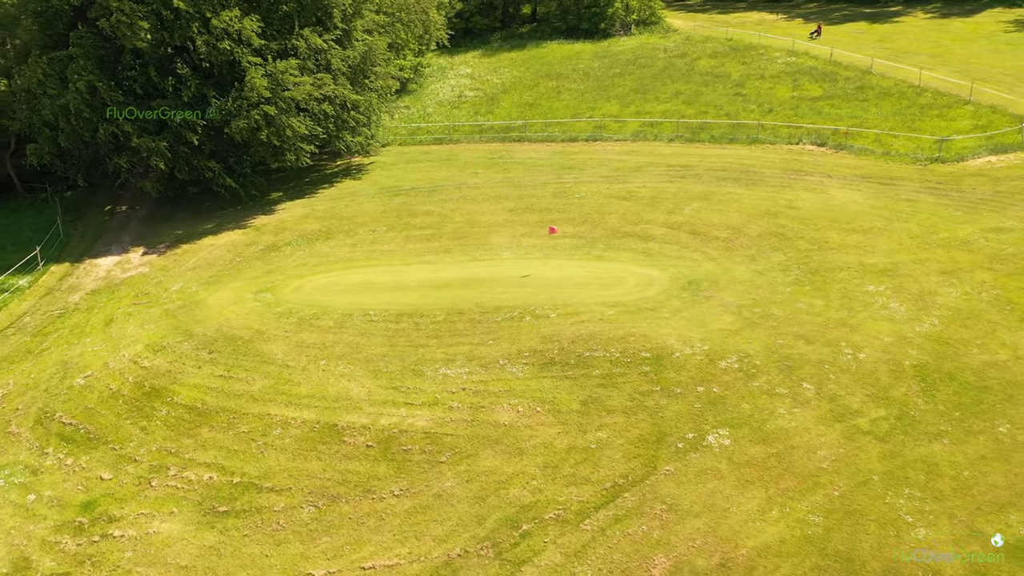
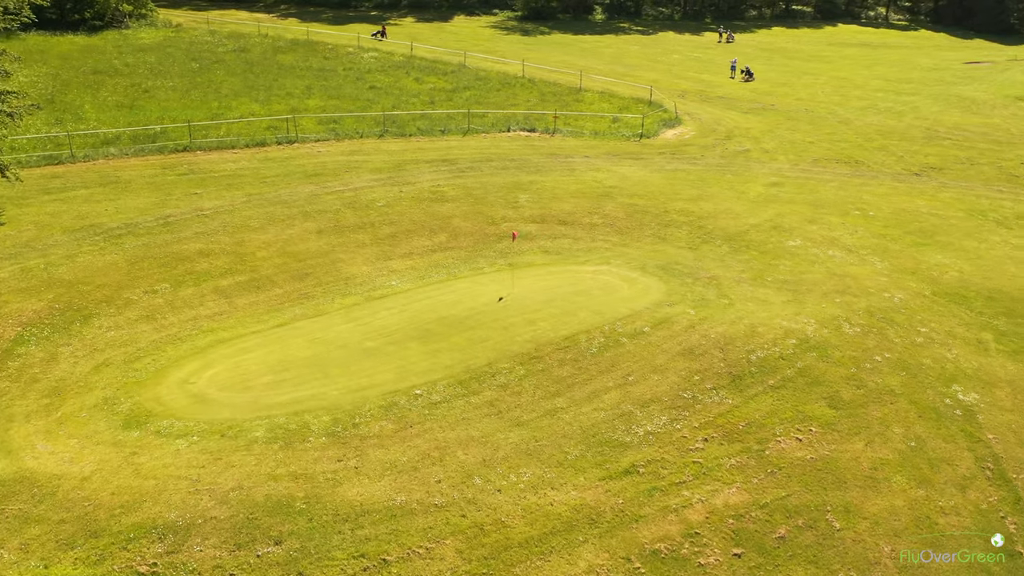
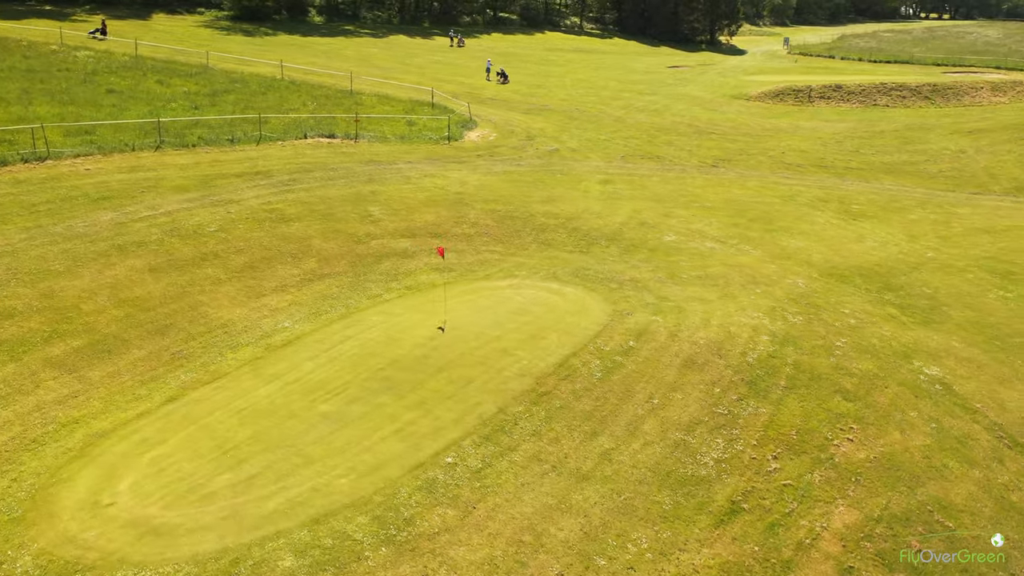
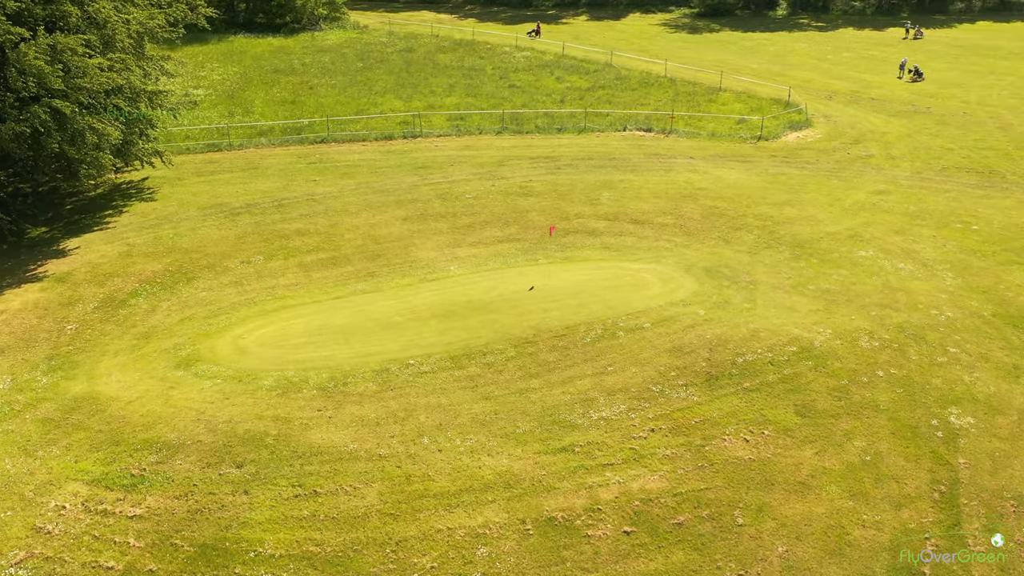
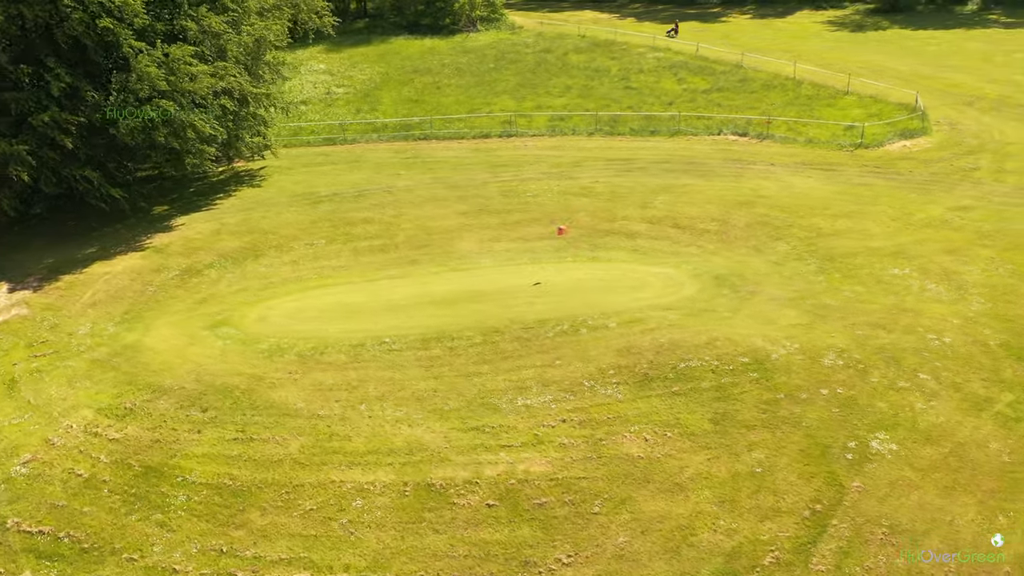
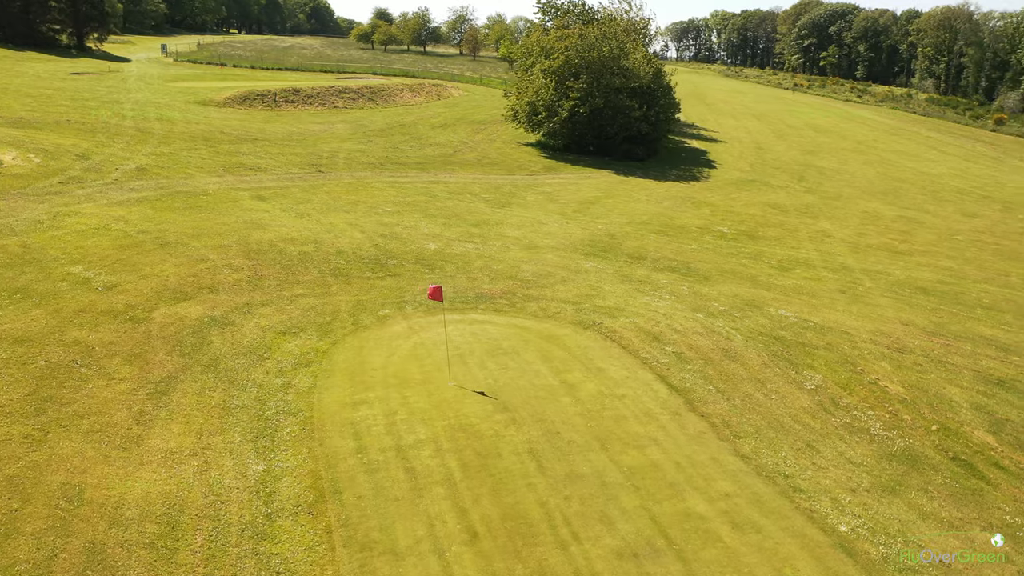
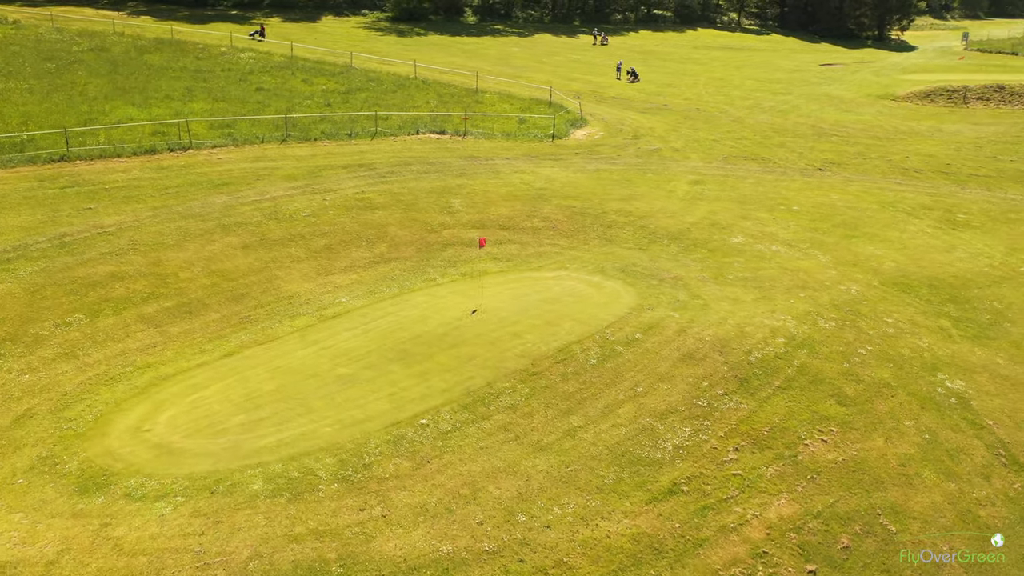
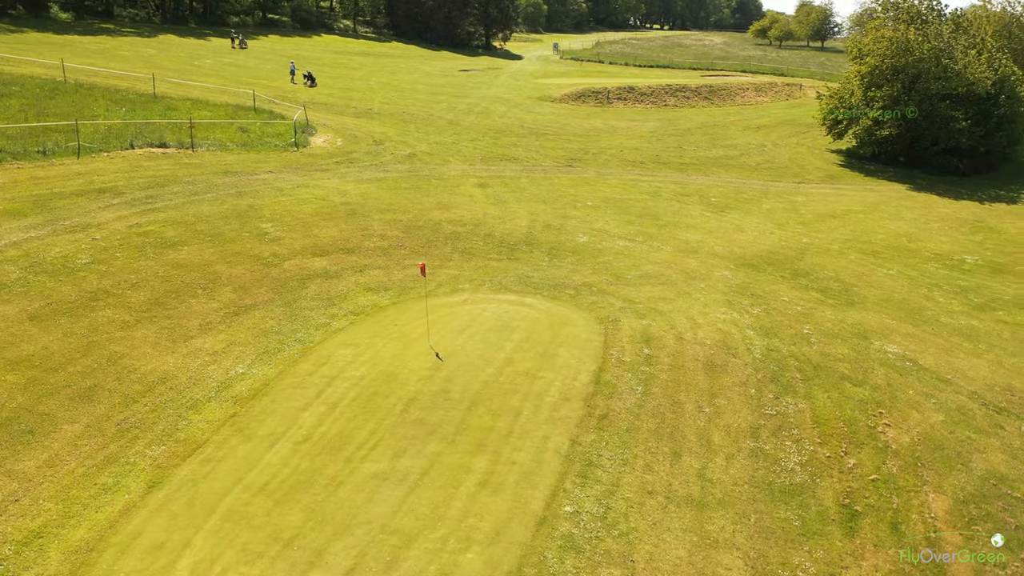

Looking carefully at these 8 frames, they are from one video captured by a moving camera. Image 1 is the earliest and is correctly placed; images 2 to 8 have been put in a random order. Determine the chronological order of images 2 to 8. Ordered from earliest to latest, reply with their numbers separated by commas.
5, 4, 2, 7, 3, 8, 6
